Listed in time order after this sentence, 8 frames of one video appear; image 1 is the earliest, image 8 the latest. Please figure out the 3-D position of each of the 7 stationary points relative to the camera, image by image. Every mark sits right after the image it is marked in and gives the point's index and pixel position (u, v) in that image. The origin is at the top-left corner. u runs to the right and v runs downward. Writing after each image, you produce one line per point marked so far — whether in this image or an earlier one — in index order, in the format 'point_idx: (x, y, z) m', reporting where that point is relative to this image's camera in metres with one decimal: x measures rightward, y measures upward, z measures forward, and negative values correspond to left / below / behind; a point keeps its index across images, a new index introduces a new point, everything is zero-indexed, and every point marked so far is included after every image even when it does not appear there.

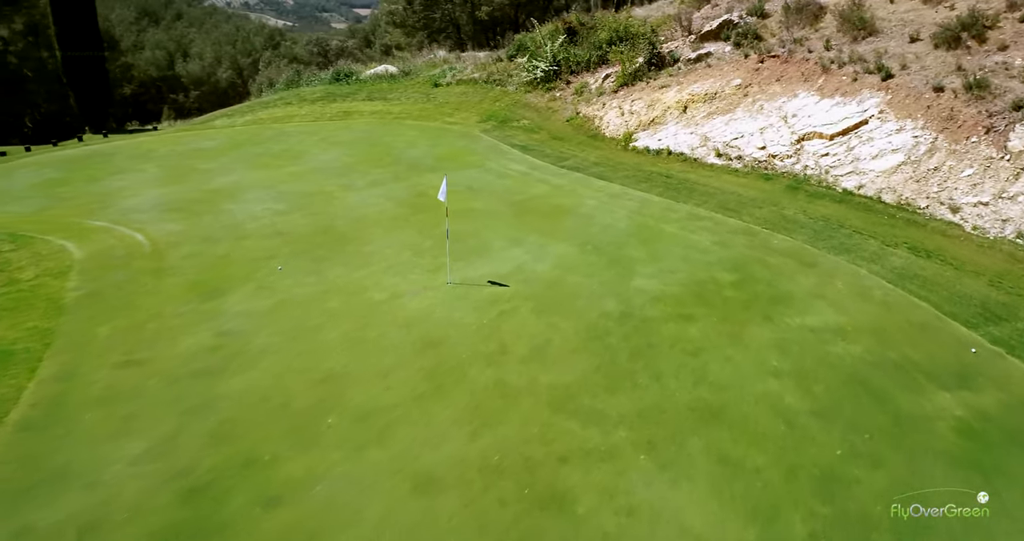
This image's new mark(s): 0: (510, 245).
0: (0.0, +0.4, +10.6) m
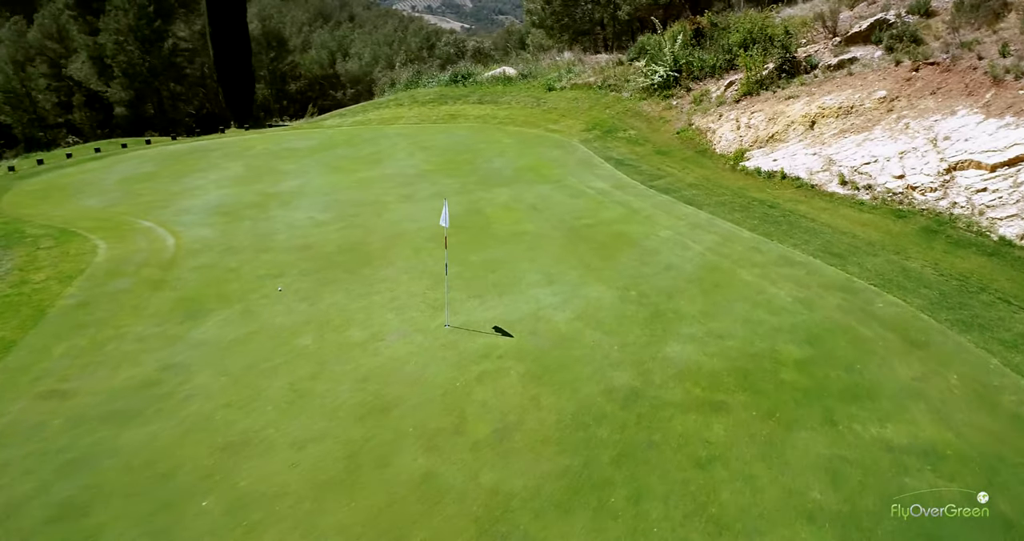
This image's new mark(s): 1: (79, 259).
0: (+0.4, -0.2, +9.0) m
1: (-6.1, +0.1, +10.0) m
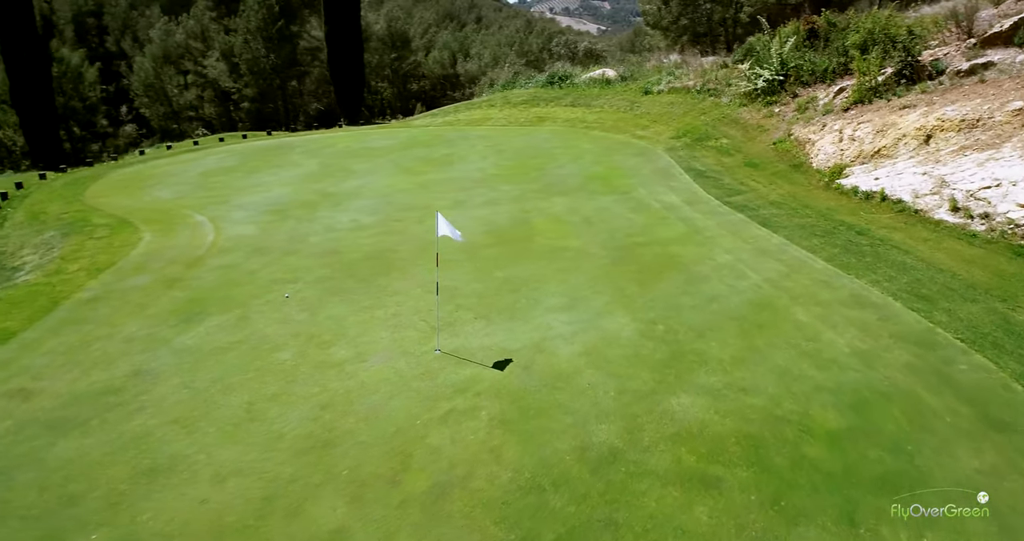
0: (+0.5, -0.4, +8.0) m
1: (-5.6, +0.3, +10.1) m
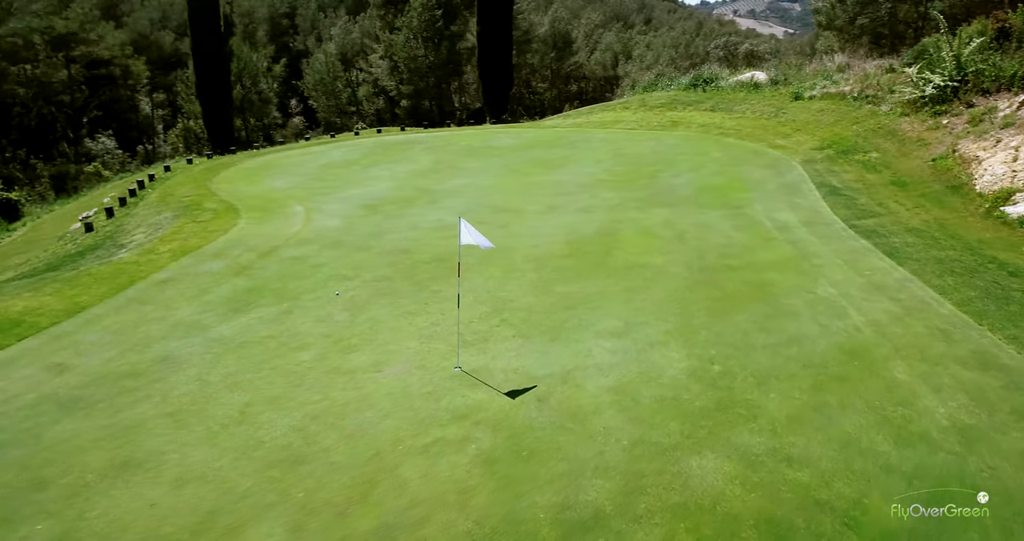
0: (+1.0, -0.6, +7.2) m
1: (-4.5, +0.5, +10.5) m
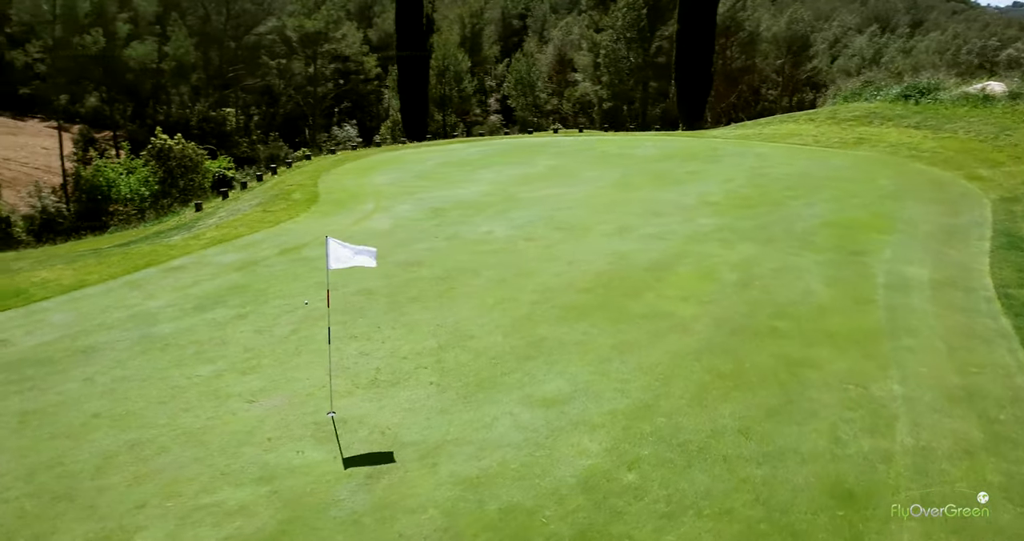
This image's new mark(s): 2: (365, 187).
0: (+0.2, -1.0, +5.6) m
1: (-3.8, +0.6, +10.5) m
2: (-2.7, +1.5, +13.2) m
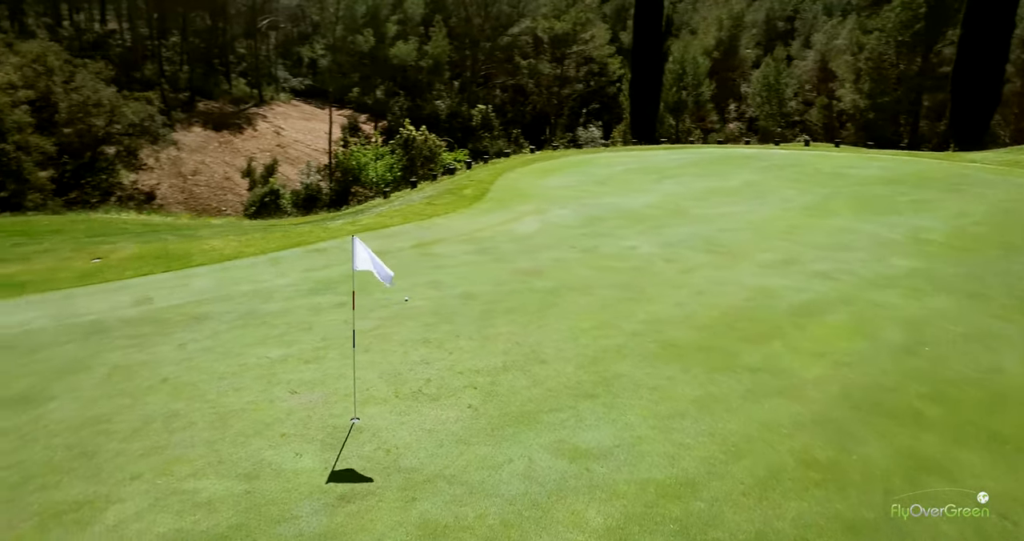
0: (+0.4, -1.2, +4.8) m
1: (-1.5, +0.8, +10.8) m
2: (+0.4, +1.5, +12.9) m
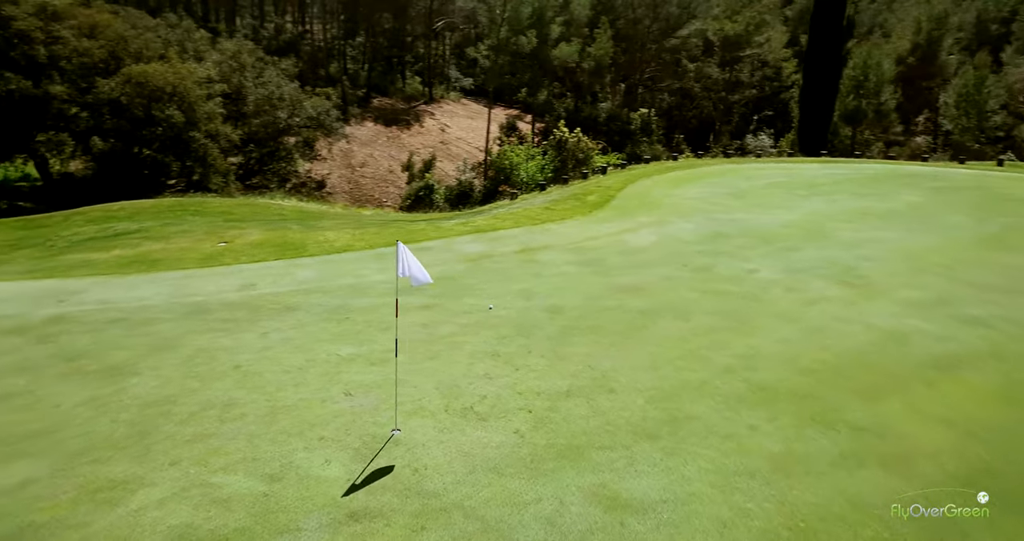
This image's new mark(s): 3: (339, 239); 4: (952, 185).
0: (+0.6, -1.4, +4.3) m
1: (+0.2, +0.7, +10.5) m
2: (+2.6, +1.2, +12.2) m
3: (-2.4, +0.4, +9.8) m
4: (+8.0, +1.5, +13.0) m
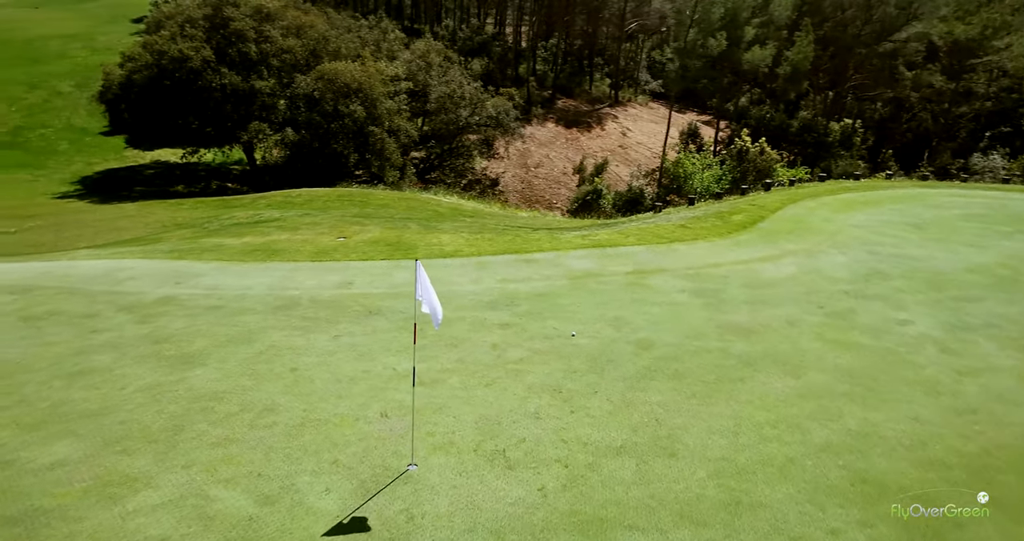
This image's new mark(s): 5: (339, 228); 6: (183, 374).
0: (+0.5, -1.6, +3.5) m
1: (+1.8, +0.4, +9.6) m
2: (+4.6, +0.7, +10.6) m
3: (-0.8, +0.4, +9.6) m
4: (+10.1, +0.5, +10.1) m
5: (-2.5, +0.6, +10.4) m
6: (-2.7, -0.9, +5.9) m
